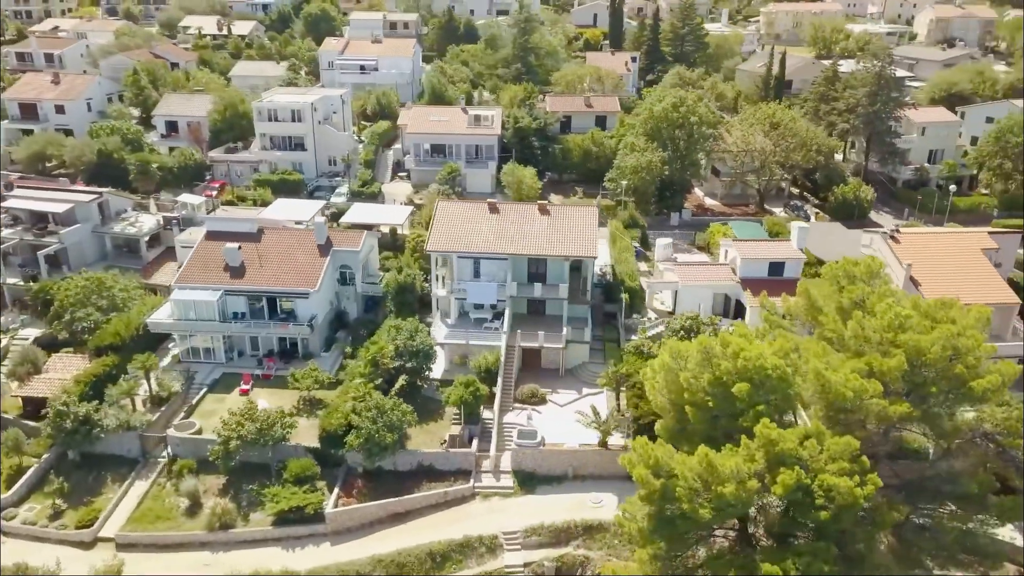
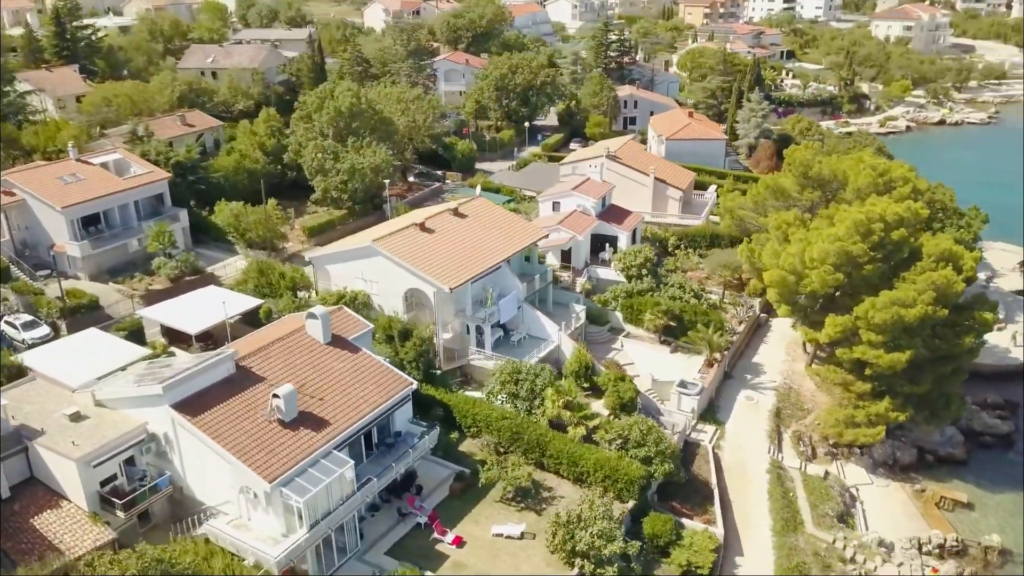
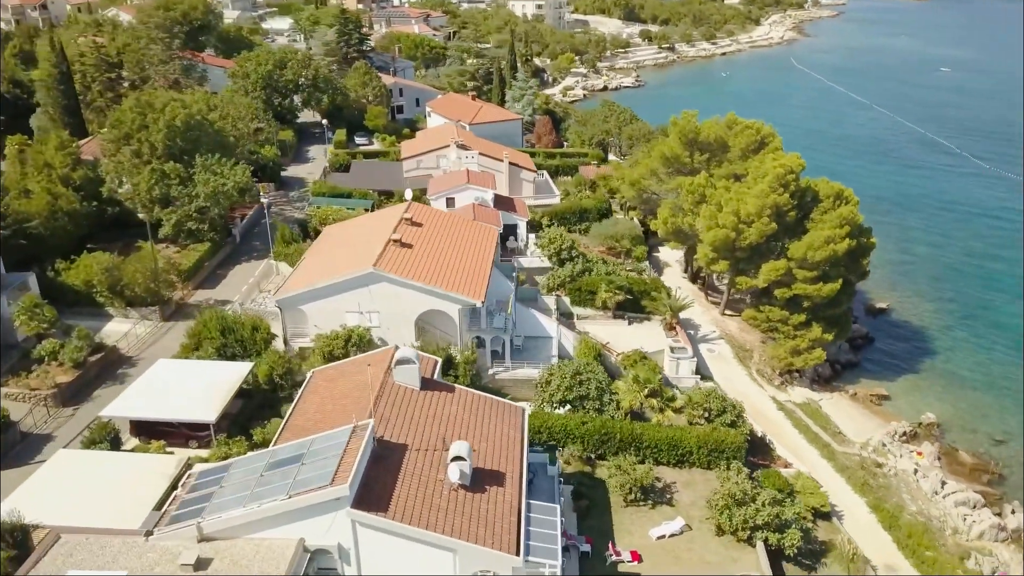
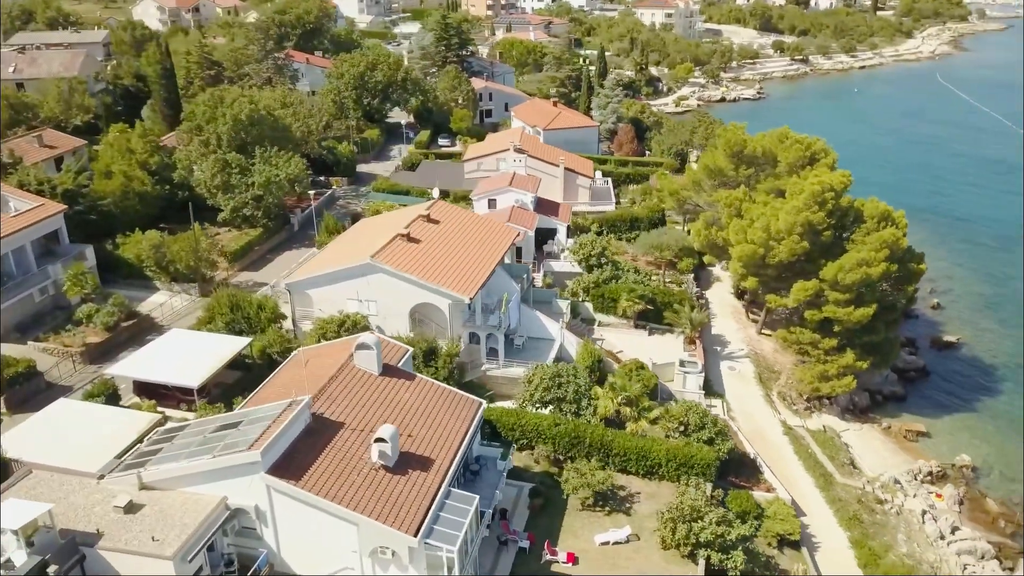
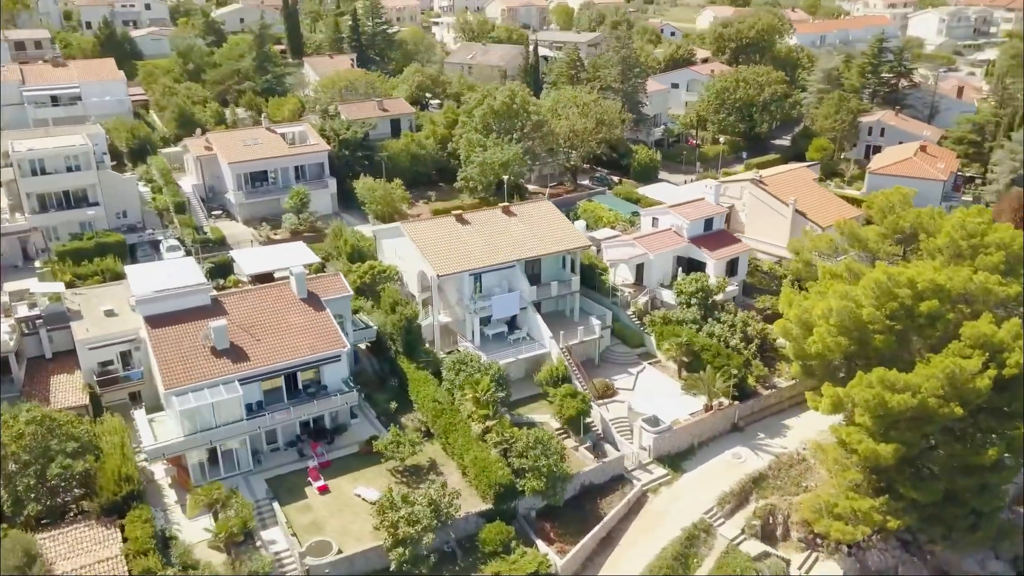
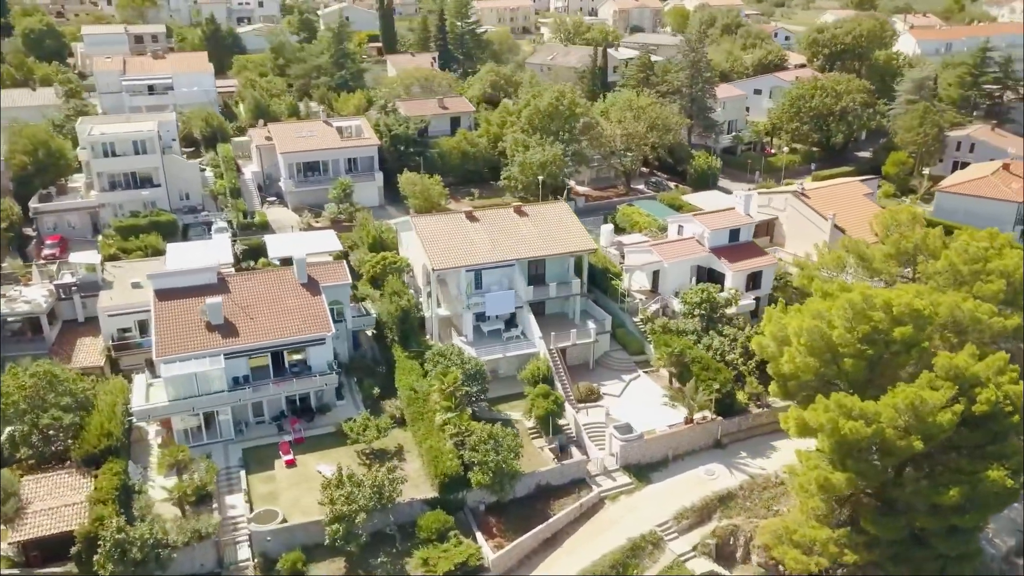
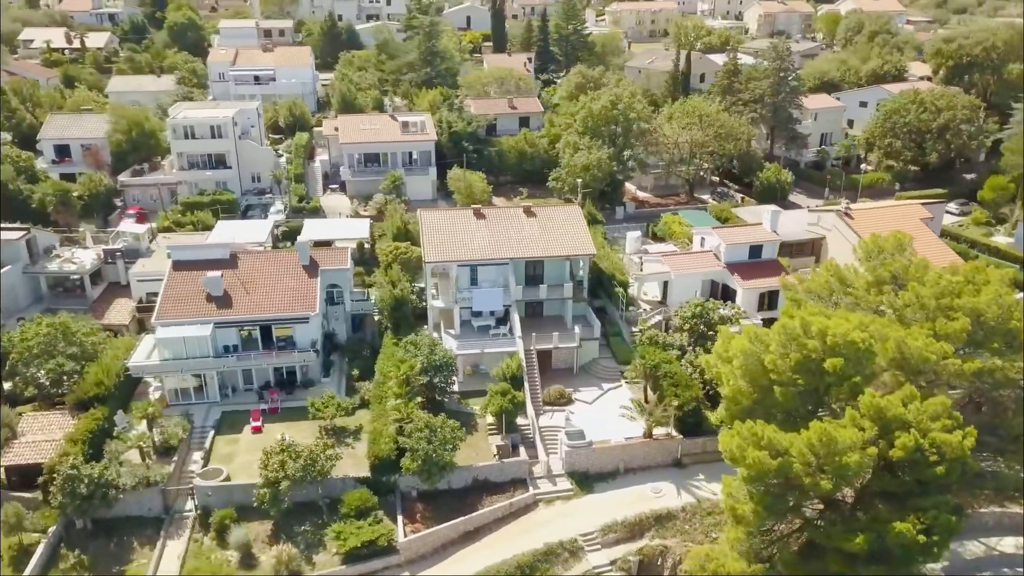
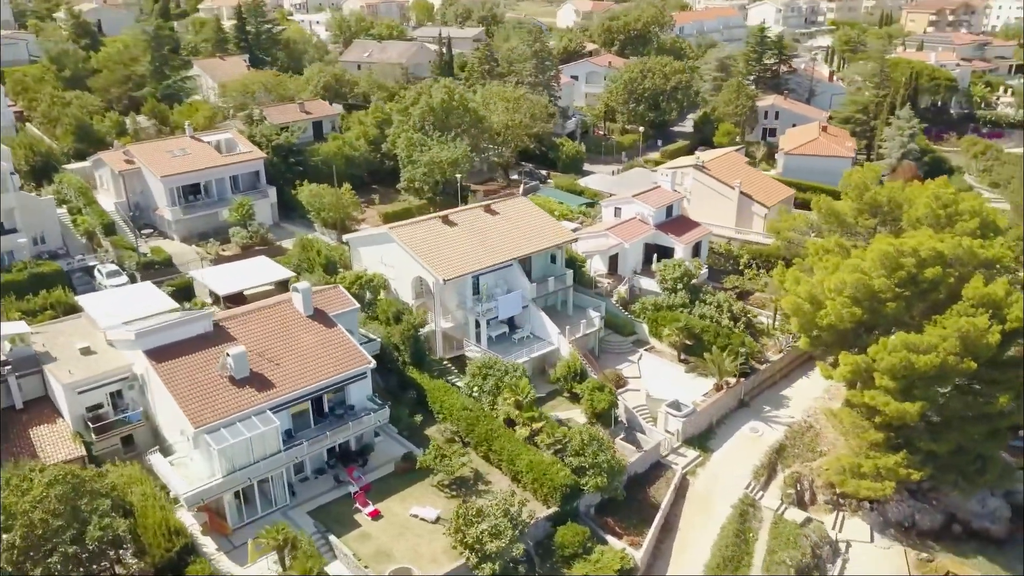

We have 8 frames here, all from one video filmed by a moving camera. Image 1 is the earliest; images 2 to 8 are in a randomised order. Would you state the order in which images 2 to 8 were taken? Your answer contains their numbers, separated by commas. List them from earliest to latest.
7, 6, 5, 8, 2, 4, 3
